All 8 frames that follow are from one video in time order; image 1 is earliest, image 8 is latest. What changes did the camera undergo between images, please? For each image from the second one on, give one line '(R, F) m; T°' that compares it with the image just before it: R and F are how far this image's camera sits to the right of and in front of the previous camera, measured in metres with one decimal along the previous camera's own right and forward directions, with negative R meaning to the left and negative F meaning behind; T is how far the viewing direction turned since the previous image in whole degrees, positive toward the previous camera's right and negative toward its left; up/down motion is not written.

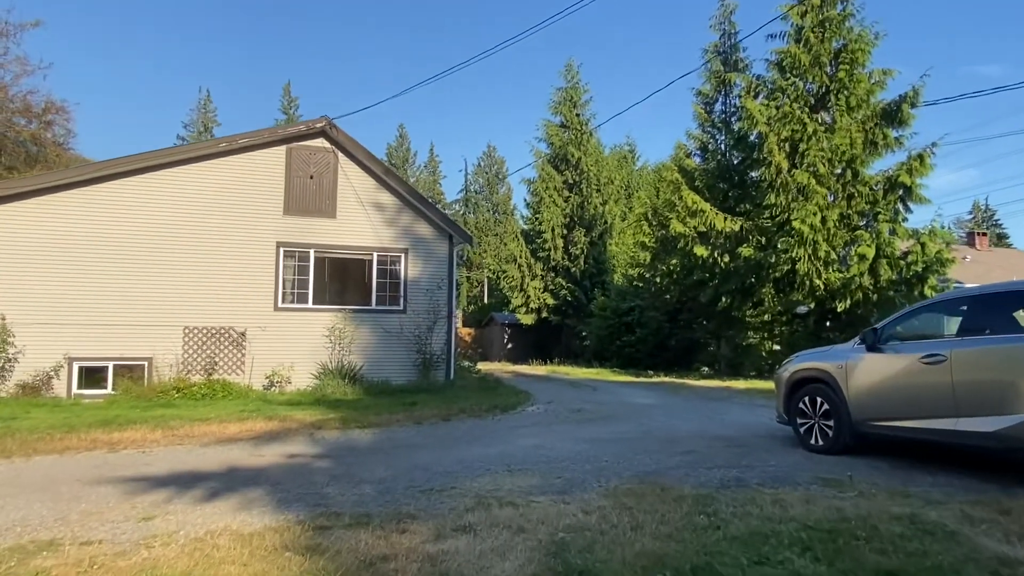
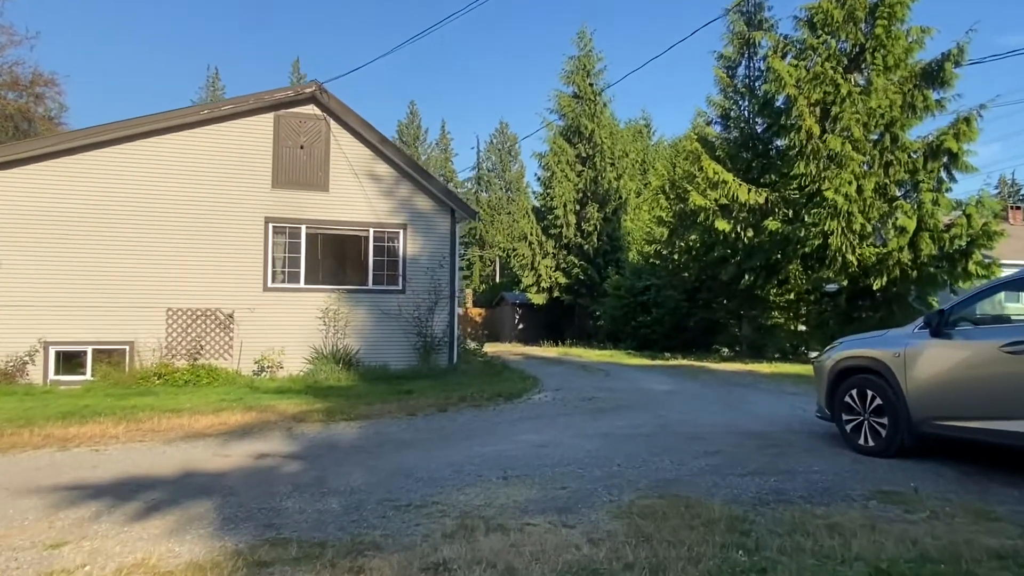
(+0.2, +1.3) m; -1°
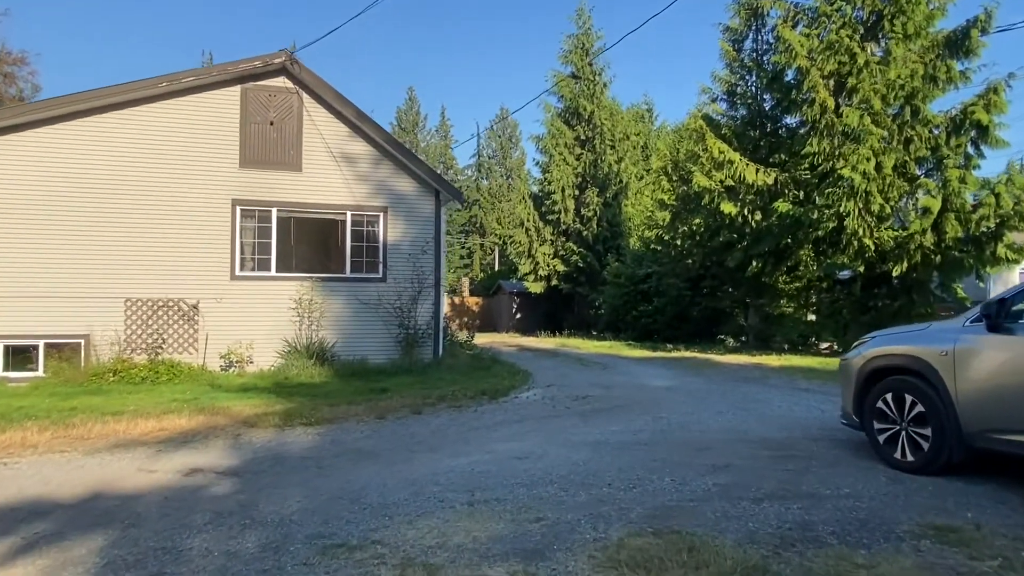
(+0.3, +1.2) m; 0°
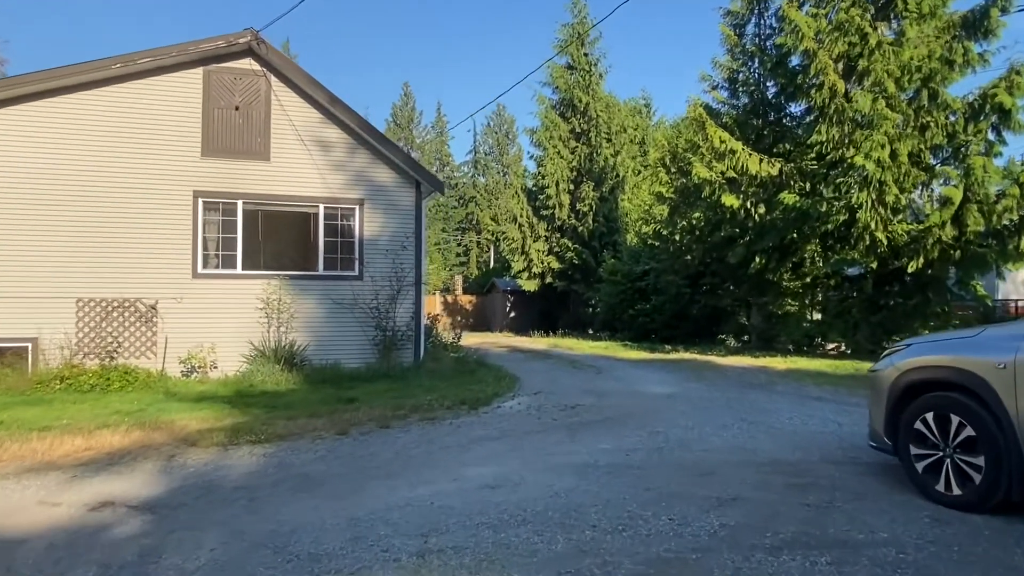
(+0.3, +1.1) m; 0°
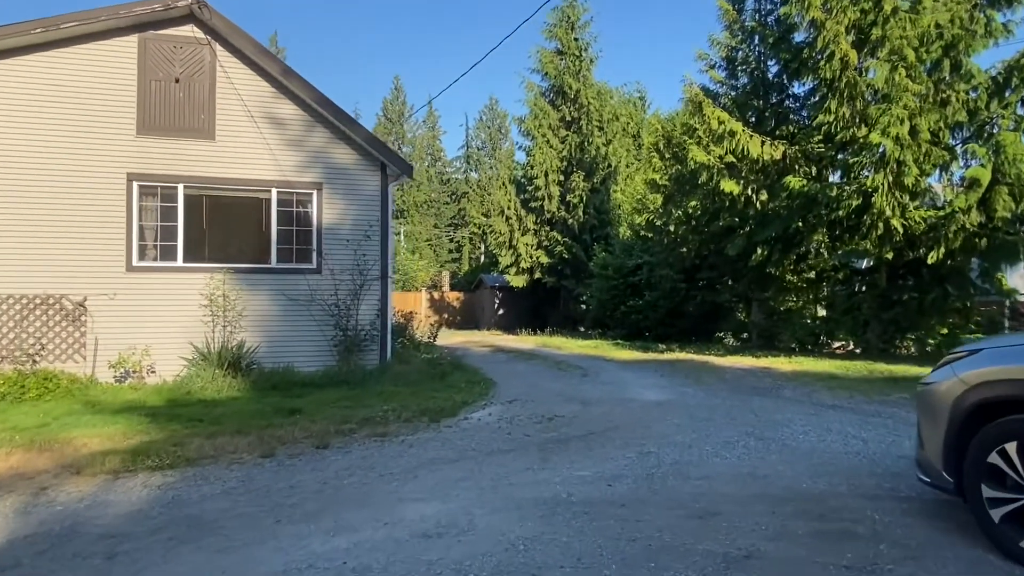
(+0.4, +1.5) m; 0°
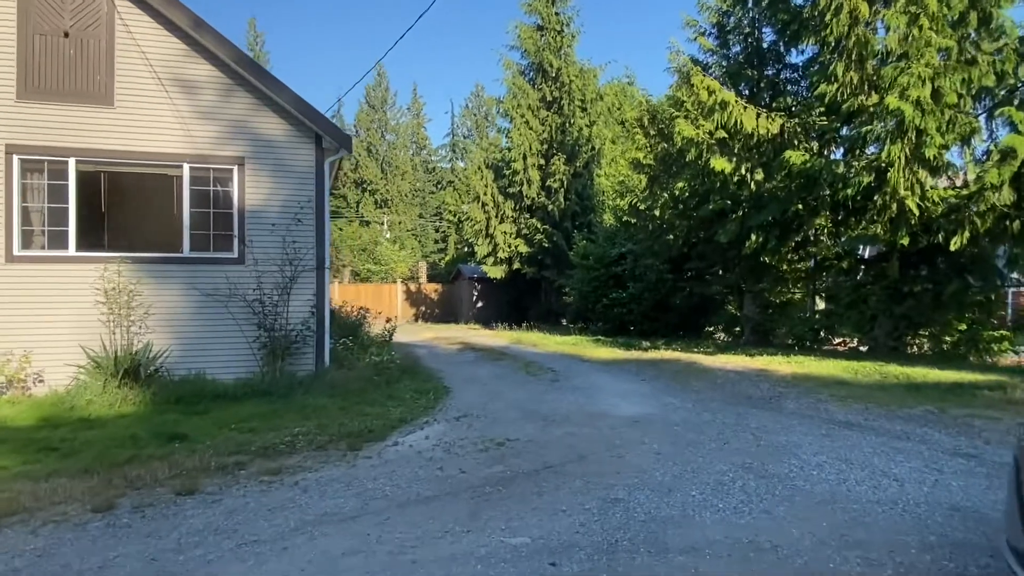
(+0.6, +1.8) m; +1°
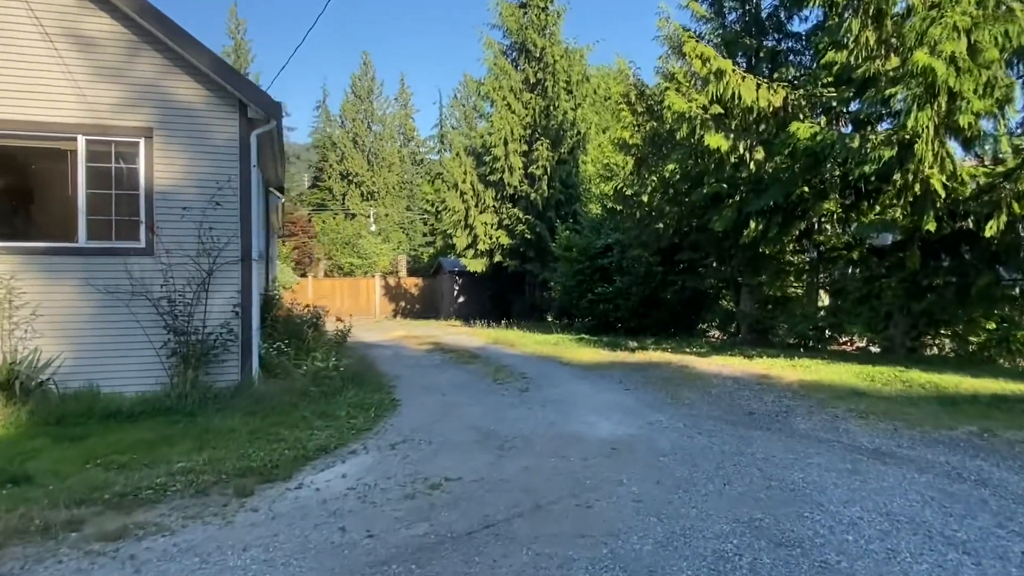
(+0.5, +1.7) m; +1°
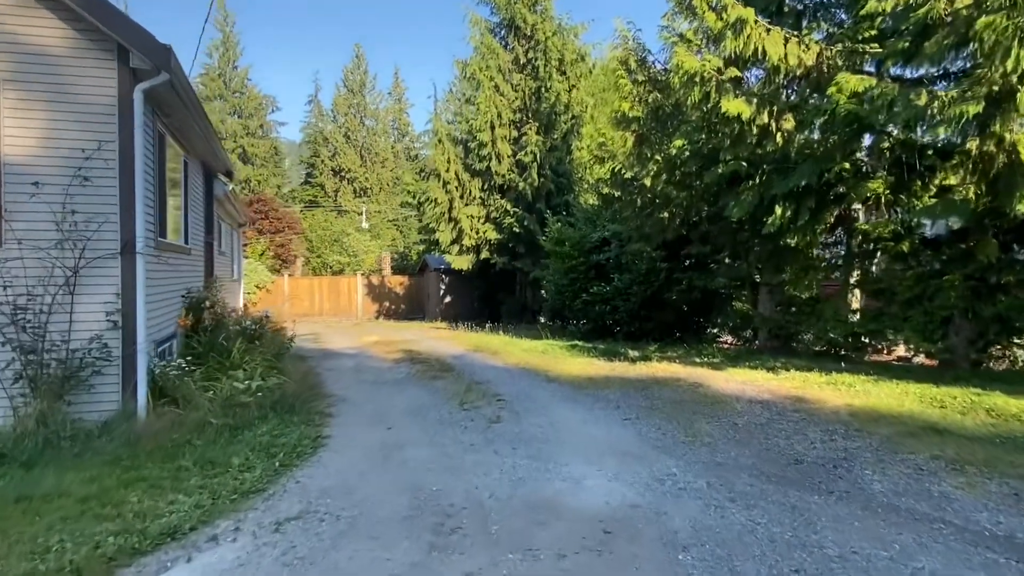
(+0.4, +2.2) m; 0°
